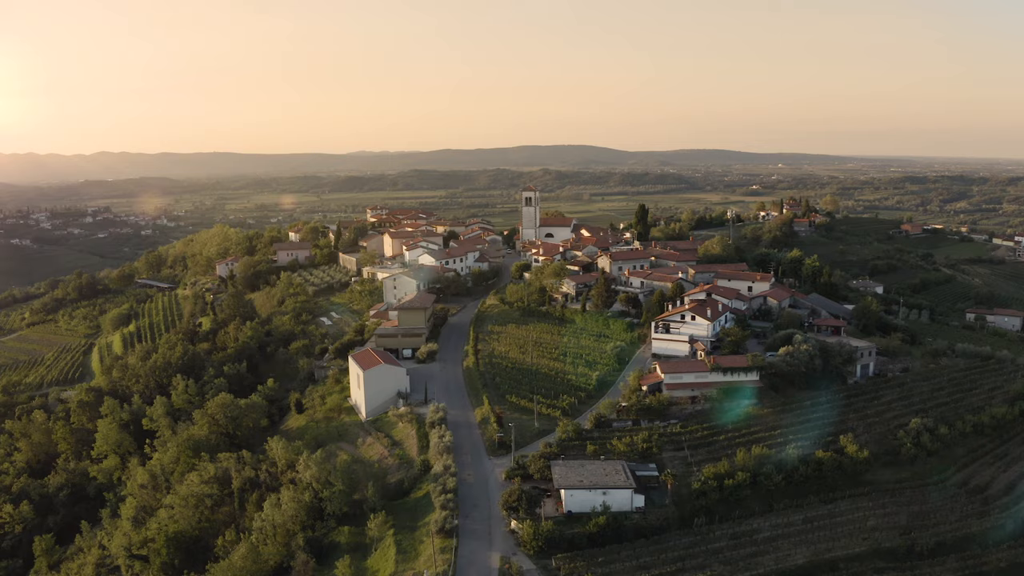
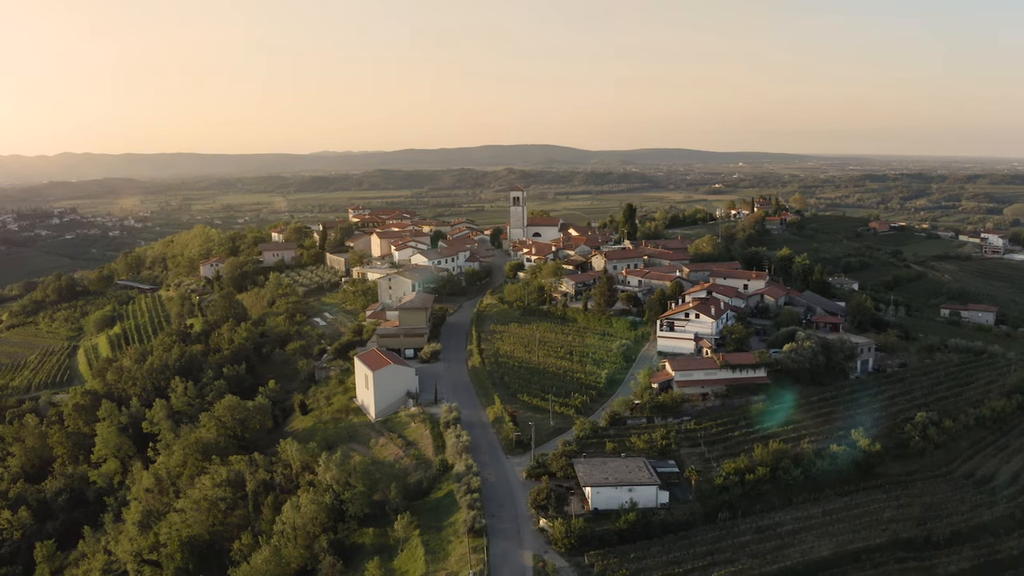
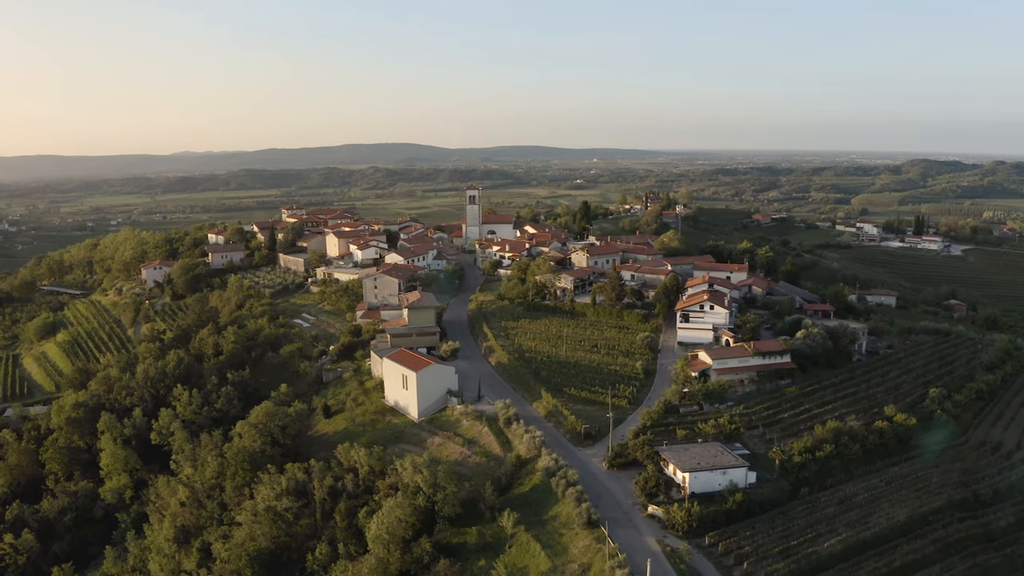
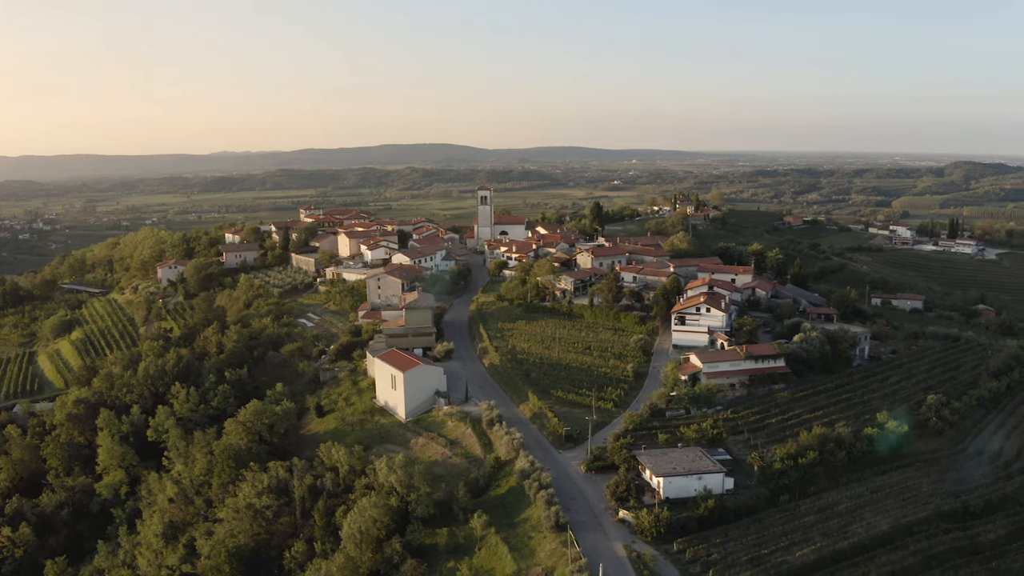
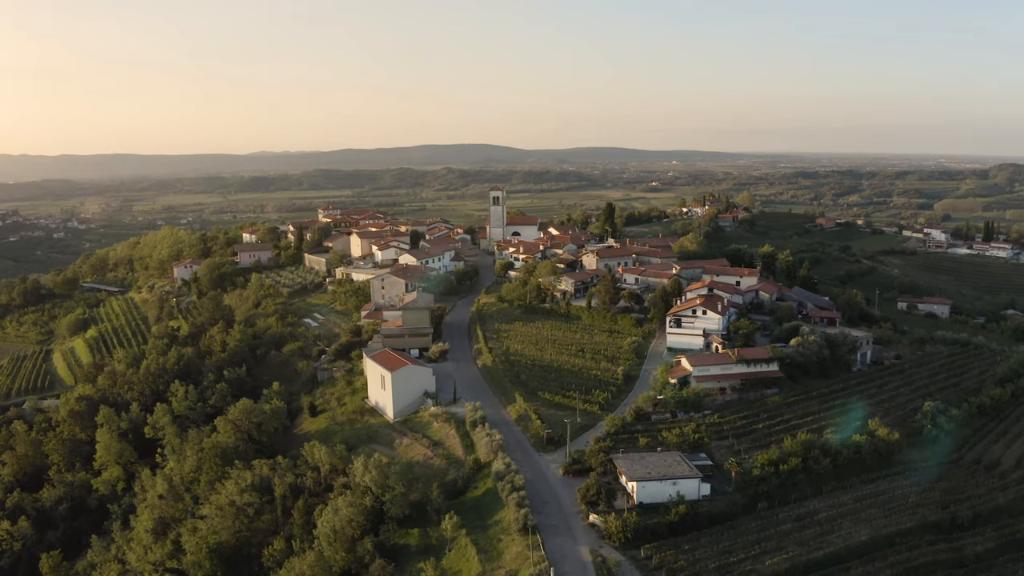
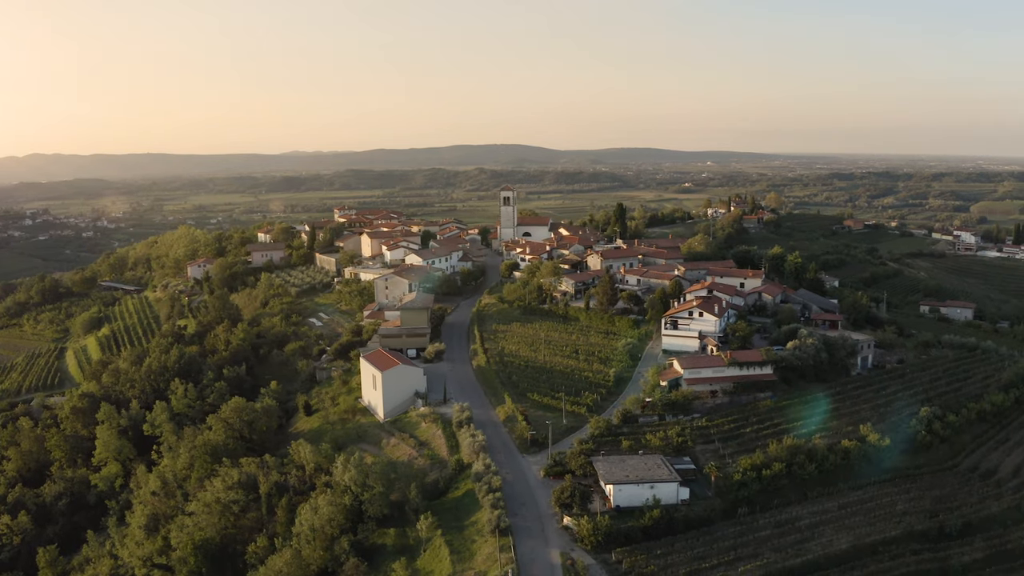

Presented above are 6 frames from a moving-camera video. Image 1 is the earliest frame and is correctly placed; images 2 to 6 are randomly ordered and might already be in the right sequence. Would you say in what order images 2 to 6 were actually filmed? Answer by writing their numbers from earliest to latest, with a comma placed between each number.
2, 6, 5, 4, 3
